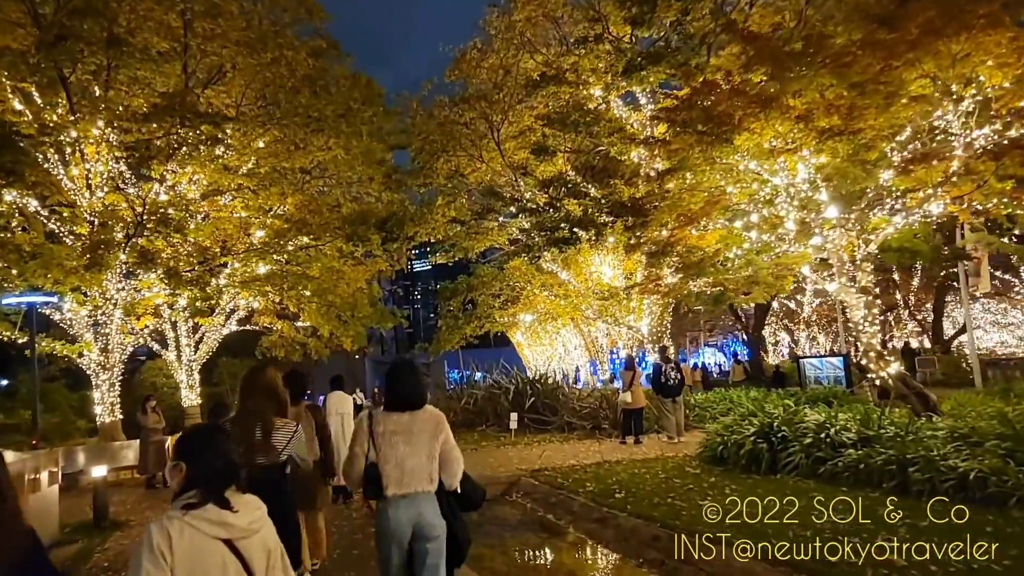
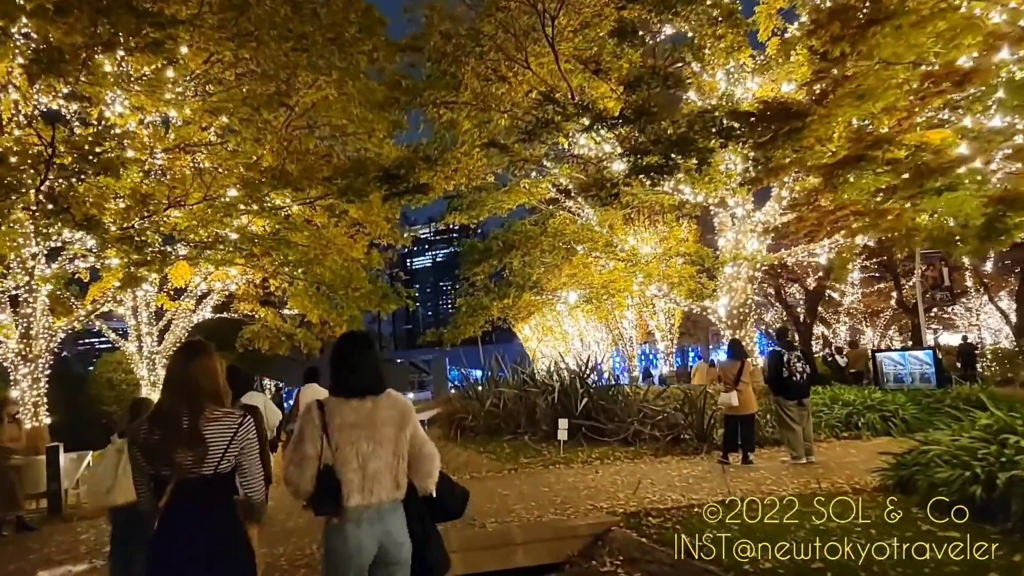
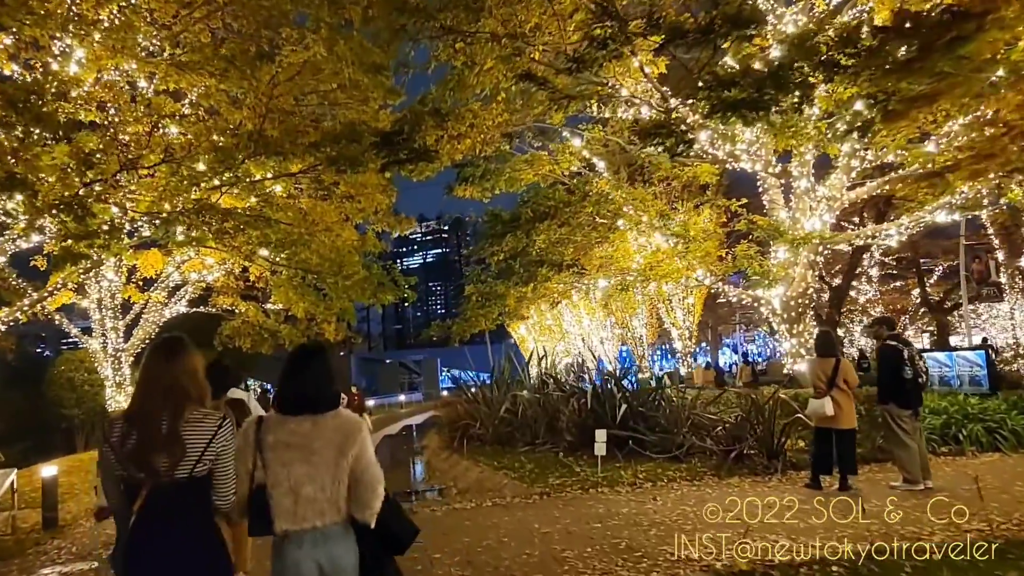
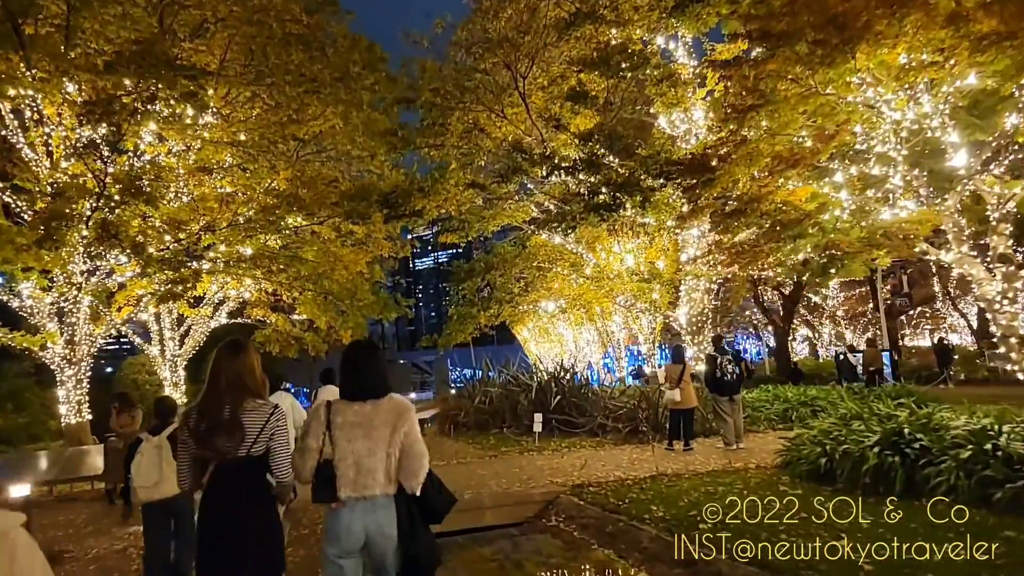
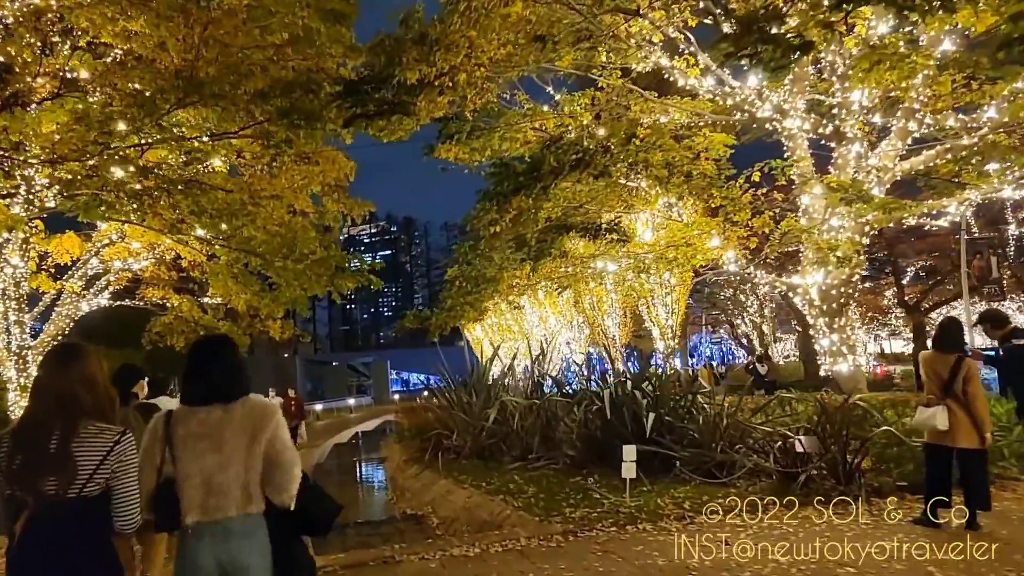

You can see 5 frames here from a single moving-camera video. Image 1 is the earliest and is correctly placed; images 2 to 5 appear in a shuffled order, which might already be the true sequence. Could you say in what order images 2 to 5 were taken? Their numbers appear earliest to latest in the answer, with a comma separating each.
4, 2, 3, 5
